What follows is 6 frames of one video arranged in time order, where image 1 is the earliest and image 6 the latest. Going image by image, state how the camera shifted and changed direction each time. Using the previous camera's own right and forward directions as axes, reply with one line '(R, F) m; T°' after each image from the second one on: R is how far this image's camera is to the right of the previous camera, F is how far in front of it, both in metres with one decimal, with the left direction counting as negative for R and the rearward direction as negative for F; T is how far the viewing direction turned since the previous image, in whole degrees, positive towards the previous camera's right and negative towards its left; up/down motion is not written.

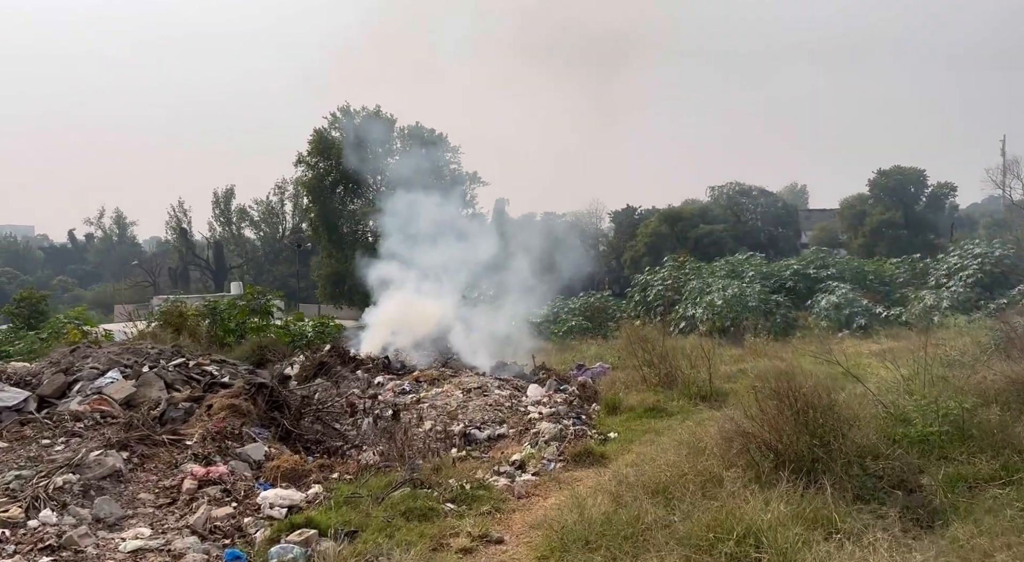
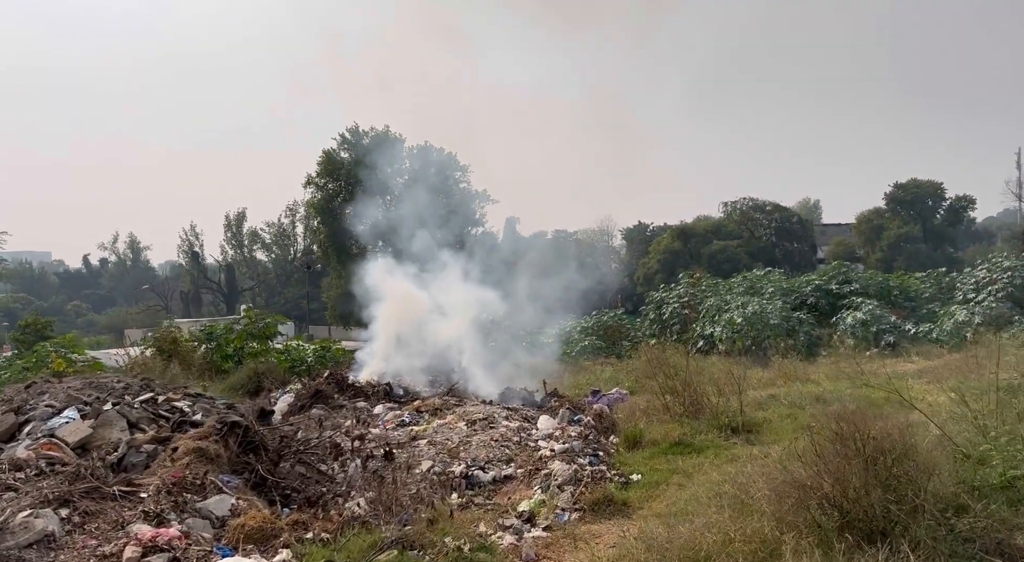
(0.0, +0.8) m; -1°
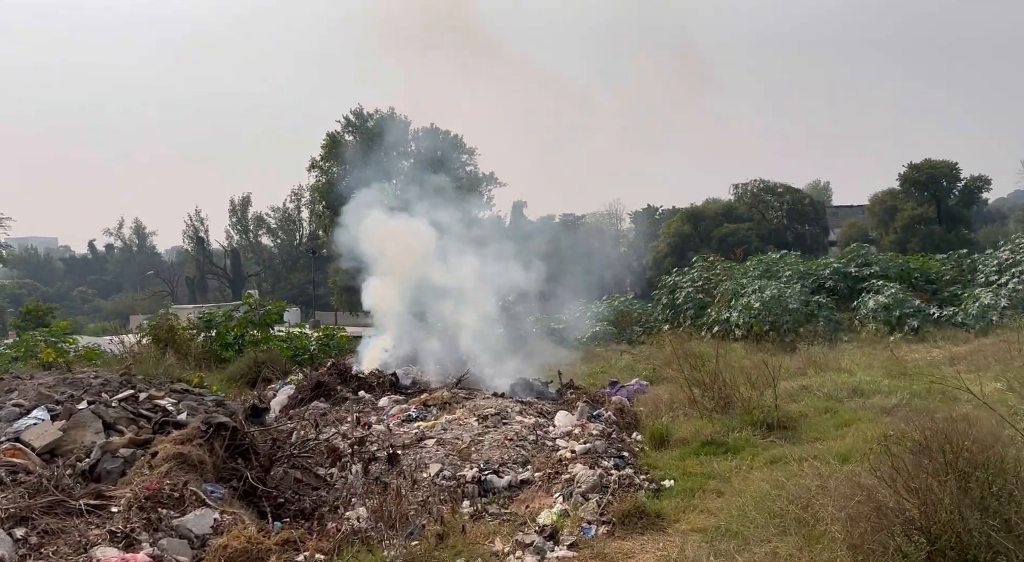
(-0.1, +0.6) m; 0°
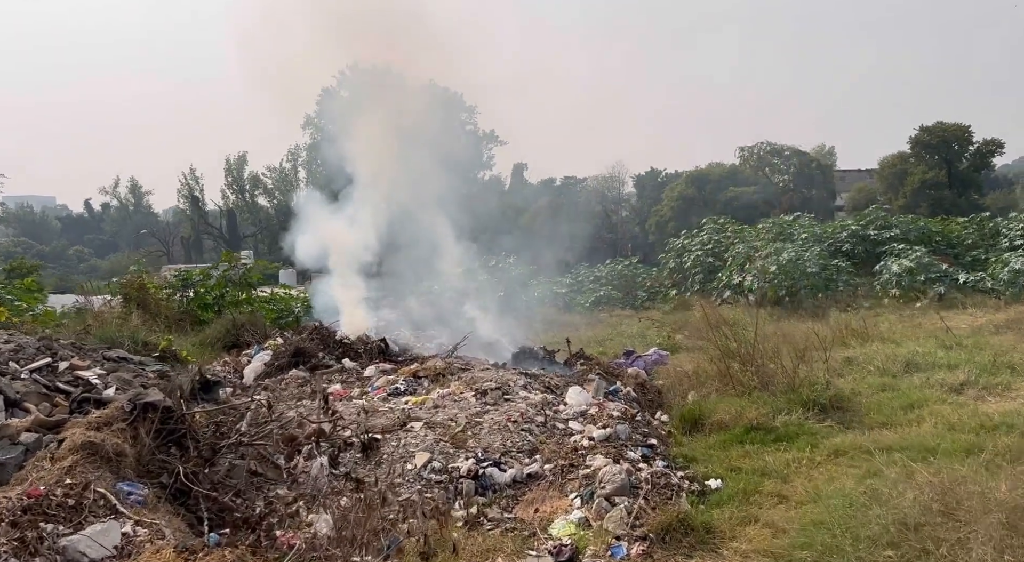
(0.0, +1.1) m; 0°
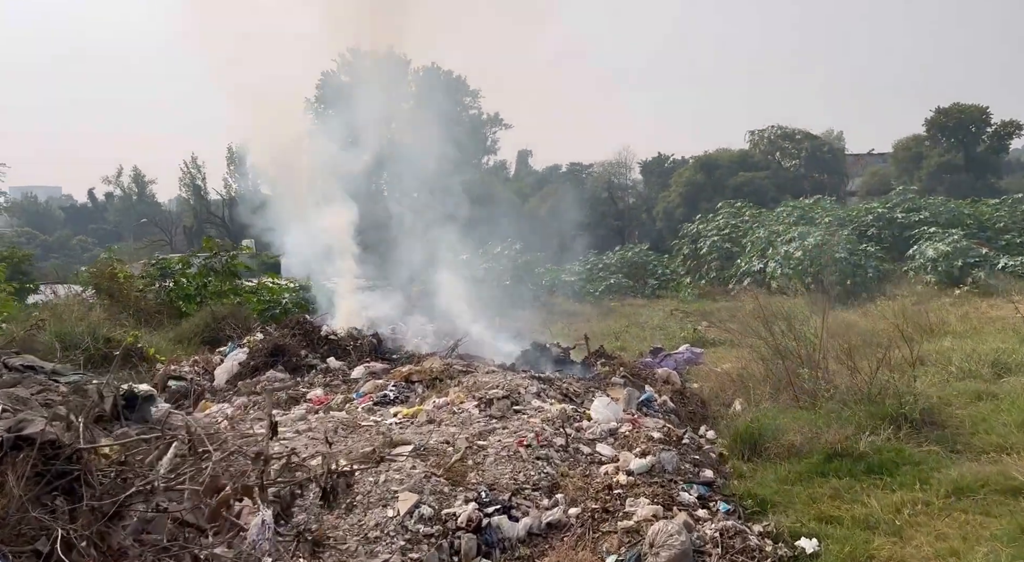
(0.0, +1.1) m; 0°
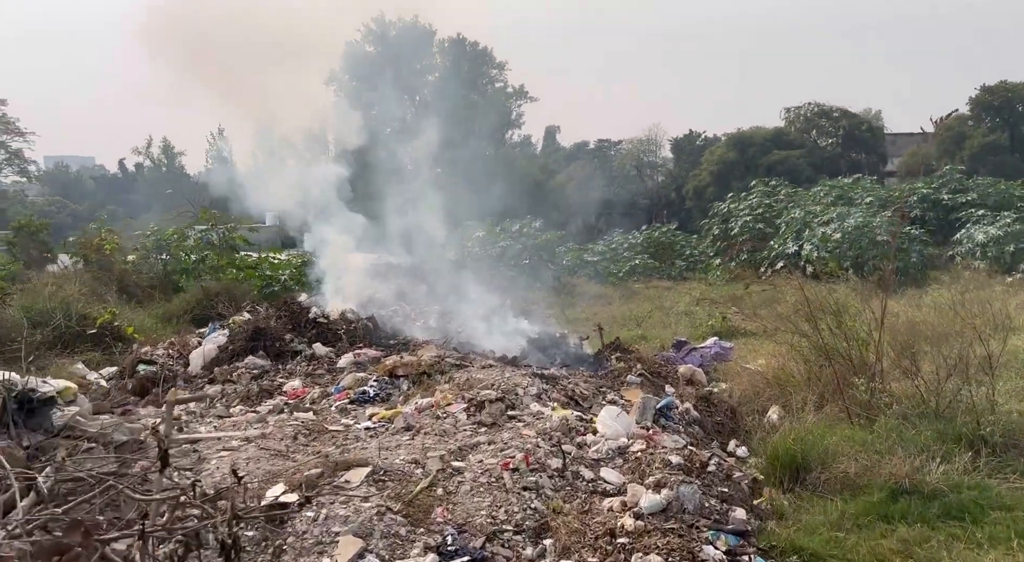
(+0.2, +0.8) m; -2°
